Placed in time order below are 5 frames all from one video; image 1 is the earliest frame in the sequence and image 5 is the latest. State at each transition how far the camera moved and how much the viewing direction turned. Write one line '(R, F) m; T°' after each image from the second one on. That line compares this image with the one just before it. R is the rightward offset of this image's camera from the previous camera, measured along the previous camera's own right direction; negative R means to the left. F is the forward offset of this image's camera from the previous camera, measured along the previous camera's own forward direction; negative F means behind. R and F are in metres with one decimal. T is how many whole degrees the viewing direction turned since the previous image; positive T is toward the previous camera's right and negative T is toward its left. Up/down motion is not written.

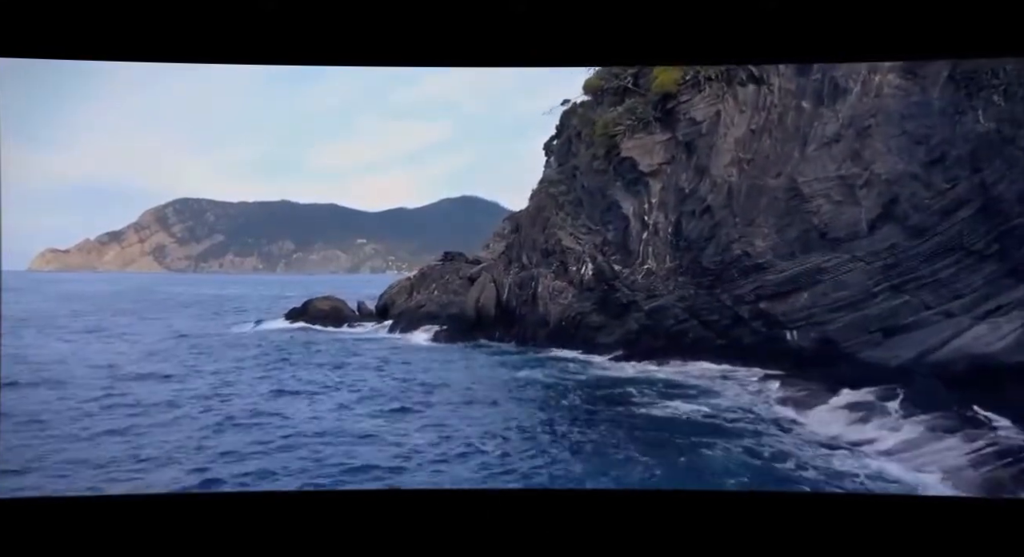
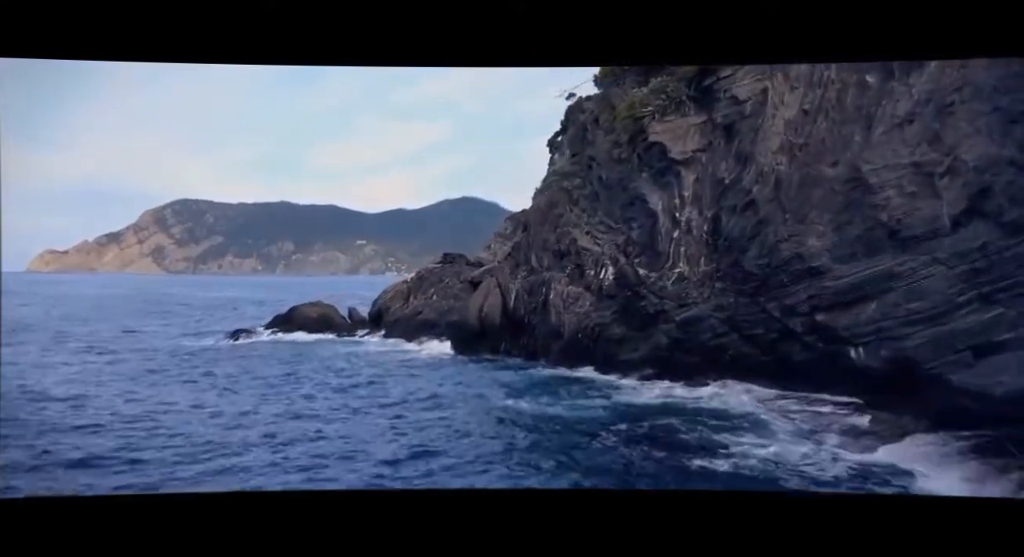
(0.0, +0.6) m; 0°
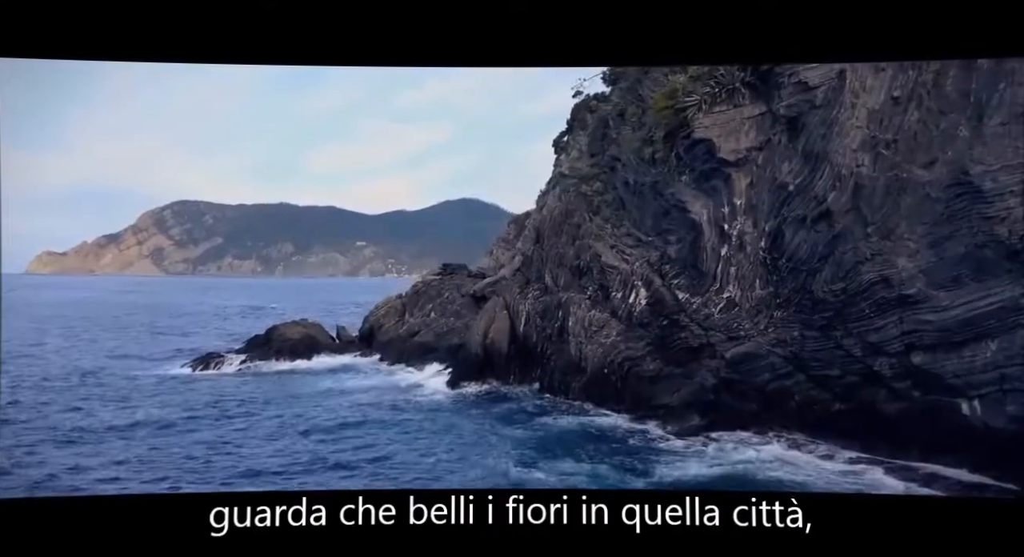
(-0.1, +0.6) m; 0°
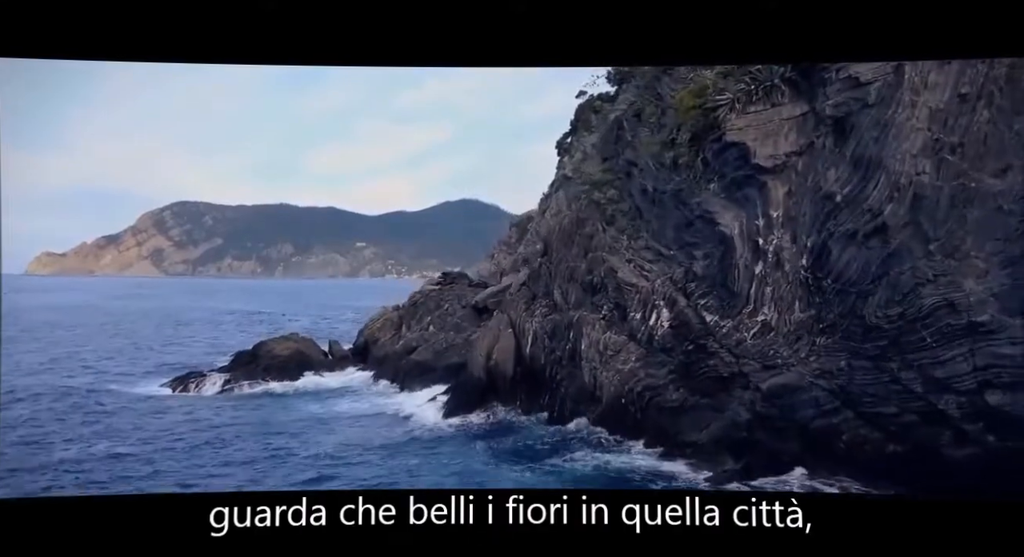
(0.0, +0.3) m; 0°
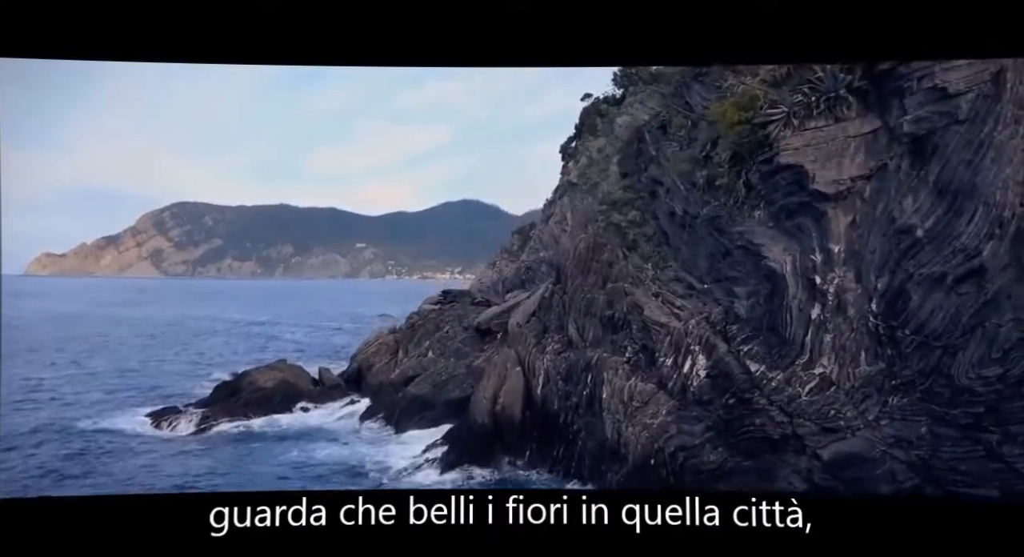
(0.0, +0.4) m; 0°
